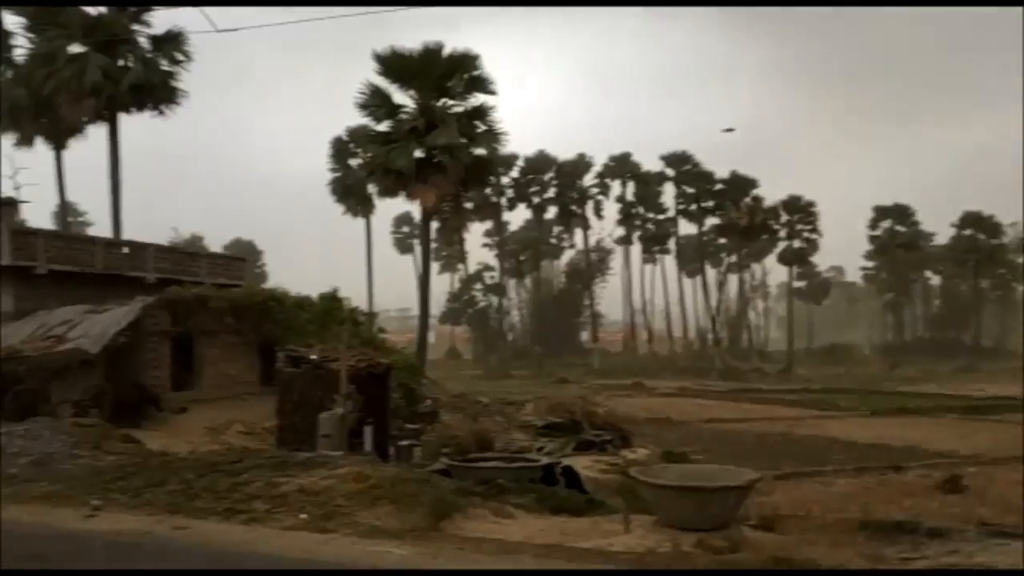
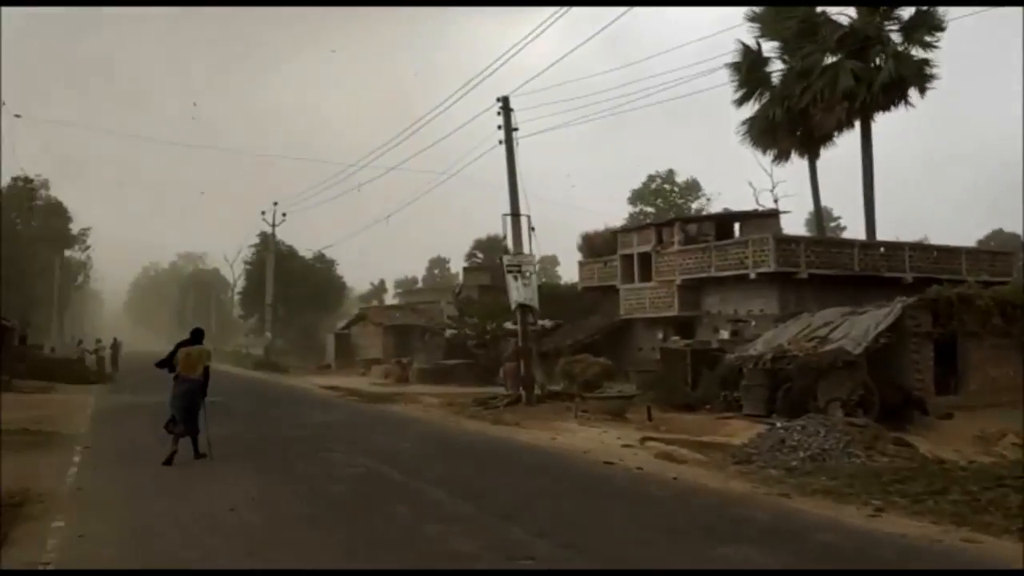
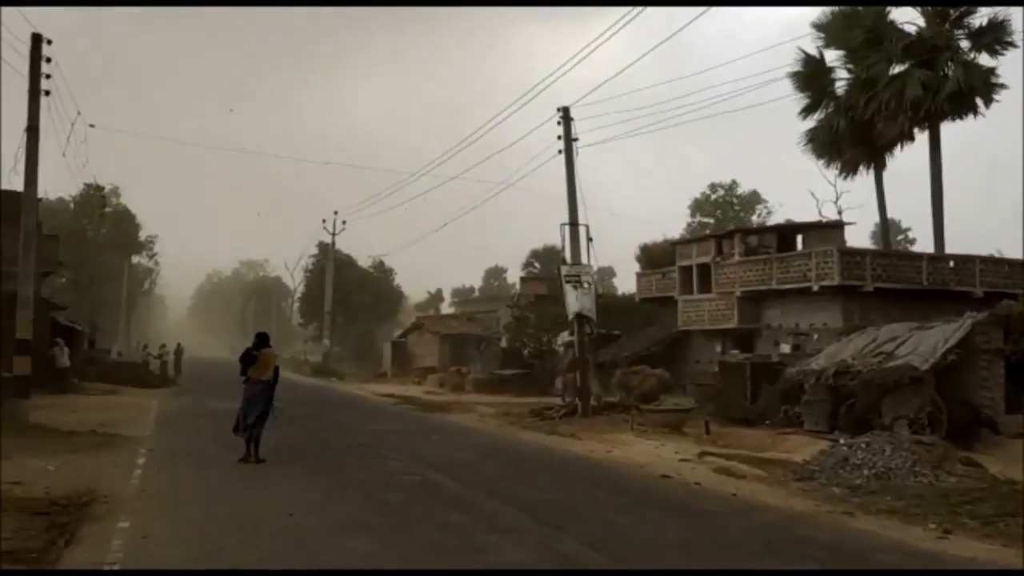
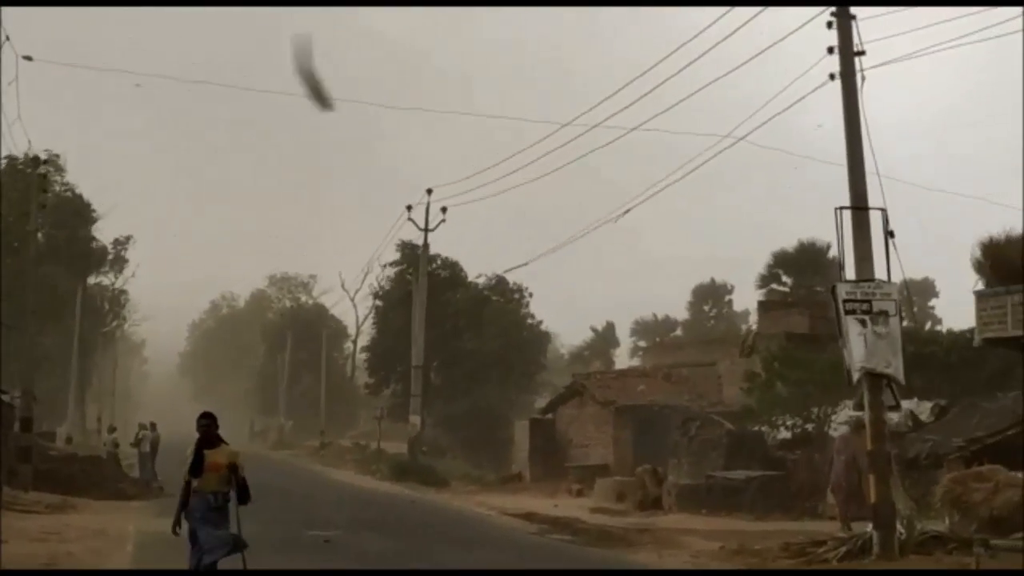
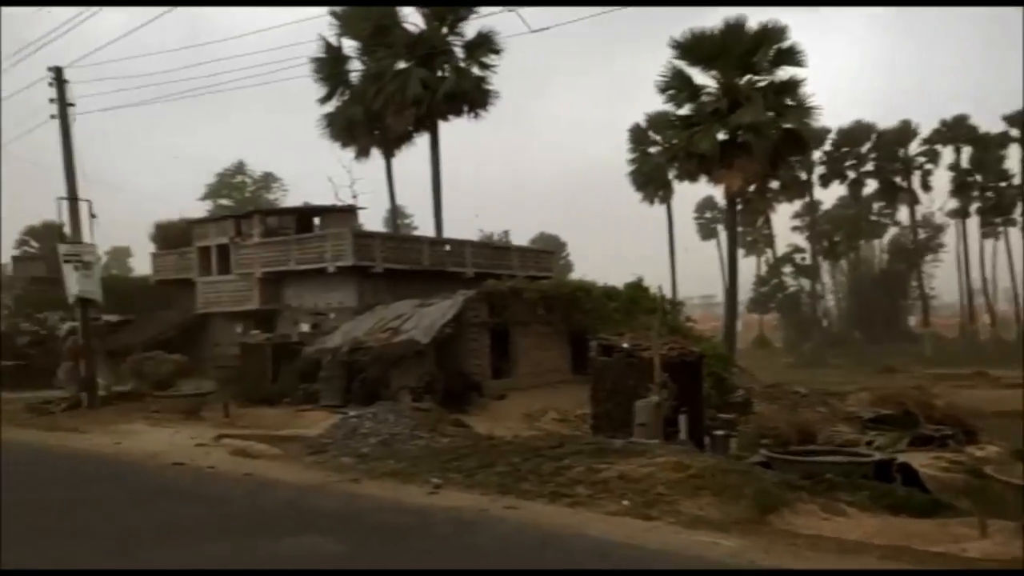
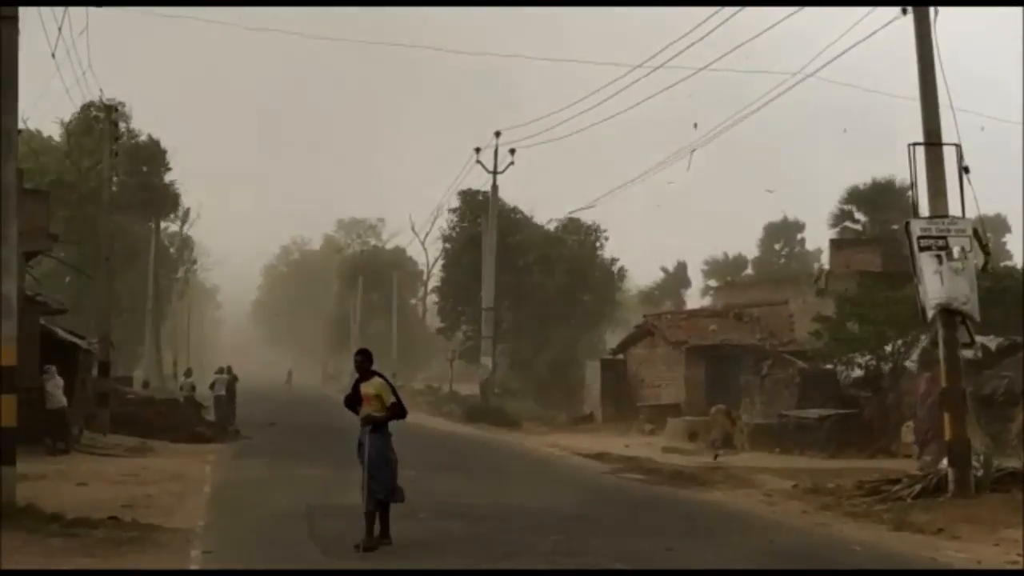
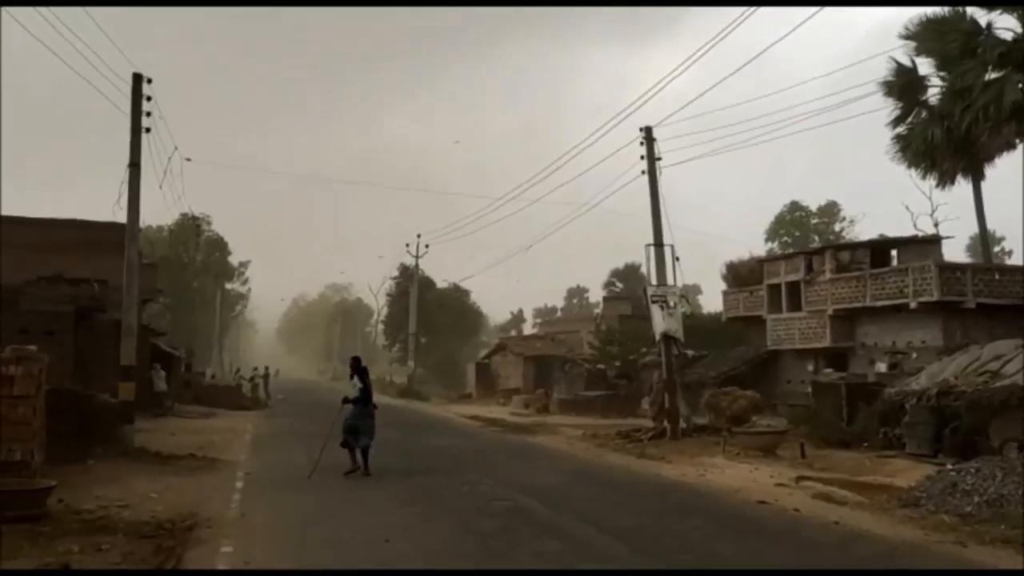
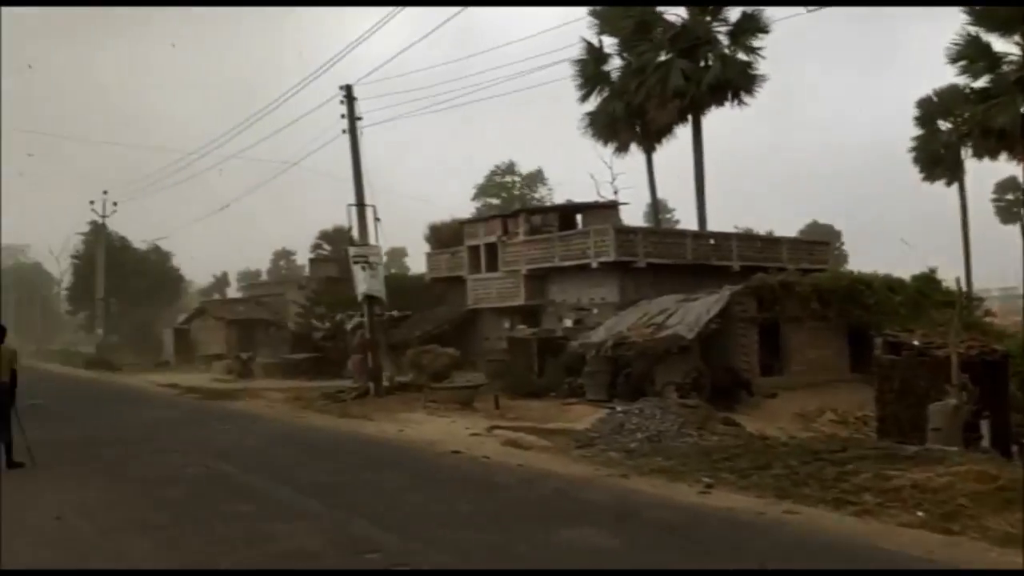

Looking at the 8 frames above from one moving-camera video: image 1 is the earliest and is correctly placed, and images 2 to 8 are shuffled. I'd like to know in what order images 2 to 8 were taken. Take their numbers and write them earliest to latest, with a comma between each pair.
5, 8, 2, 3, 7, 6, 4
